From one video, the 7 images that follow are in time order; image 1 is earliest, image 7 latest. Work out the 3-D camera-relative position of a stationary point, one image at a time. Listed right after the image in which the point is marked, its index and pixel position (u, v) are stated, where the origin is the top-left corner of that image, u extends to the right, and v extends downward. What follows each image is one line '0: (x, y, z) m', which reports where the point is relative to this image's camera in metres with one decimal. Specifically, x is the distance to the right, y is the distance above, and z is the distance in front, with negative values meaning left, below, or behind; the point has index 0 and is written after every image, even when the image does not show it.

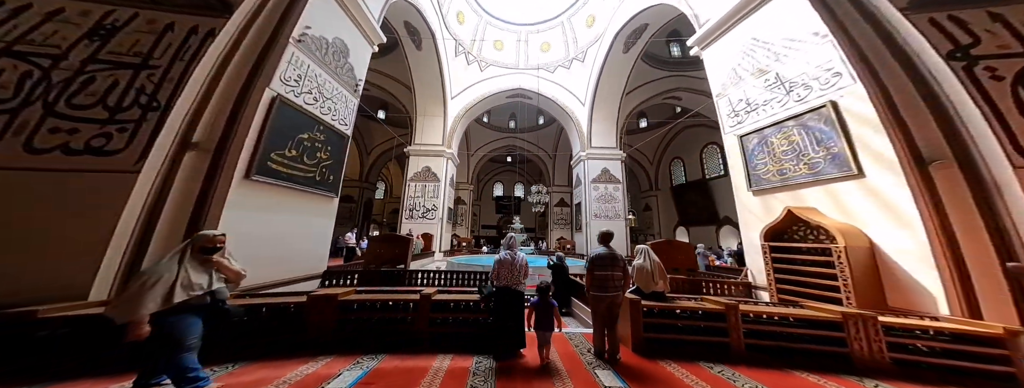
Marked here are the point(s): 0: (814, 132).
0: (+3.1, +0.6, +2.3) m
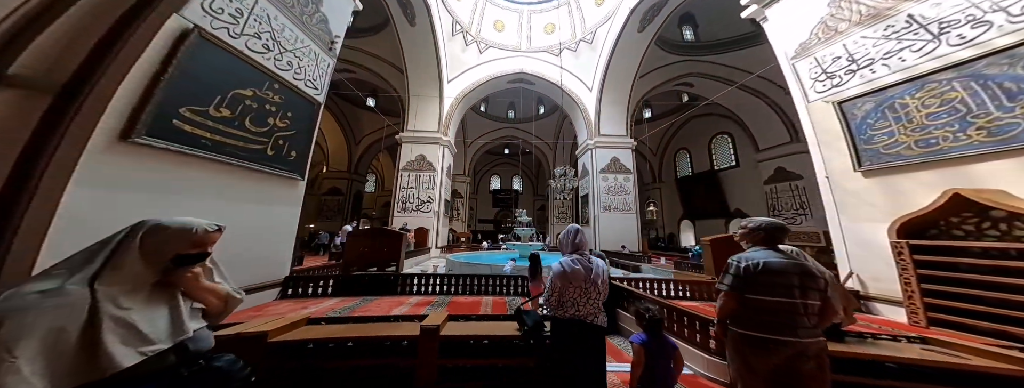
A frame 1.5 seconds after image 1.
0: (+3.4, +0.8, +1.6) m
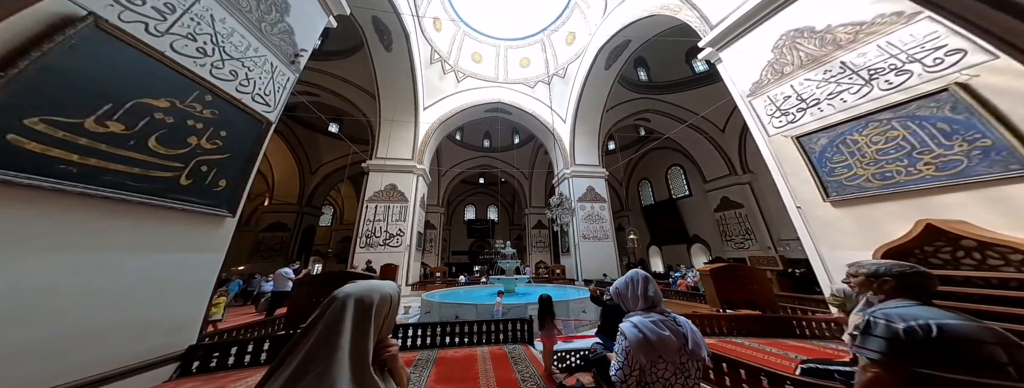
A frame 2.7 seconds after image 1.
0: (+3.3, +0.6, +1.9) m
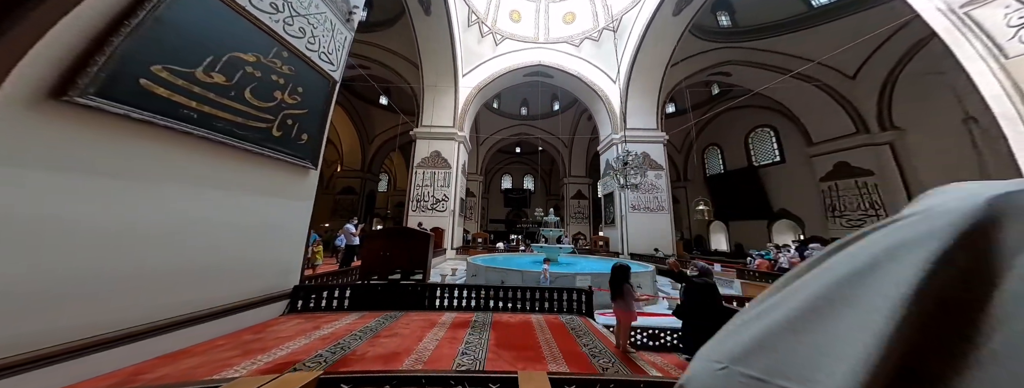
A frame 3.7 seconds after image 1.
0: (+3.9, +0.8, +1.0) m
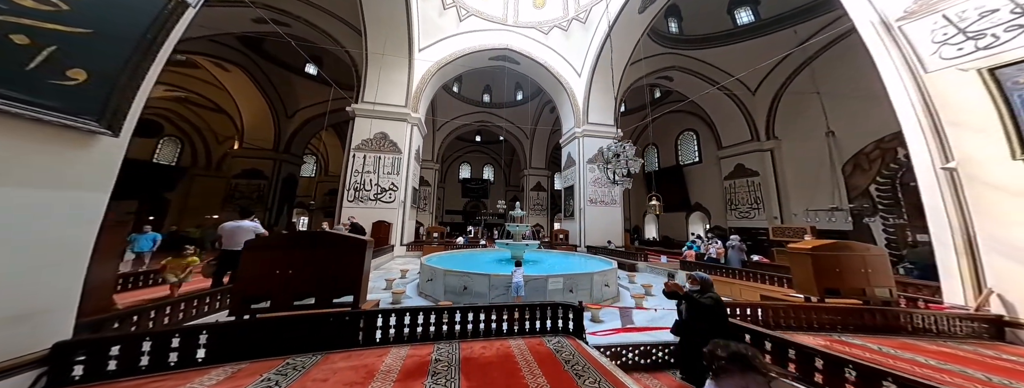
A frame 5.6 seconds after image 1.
0: (+3.9, +0.7, +1.1) m
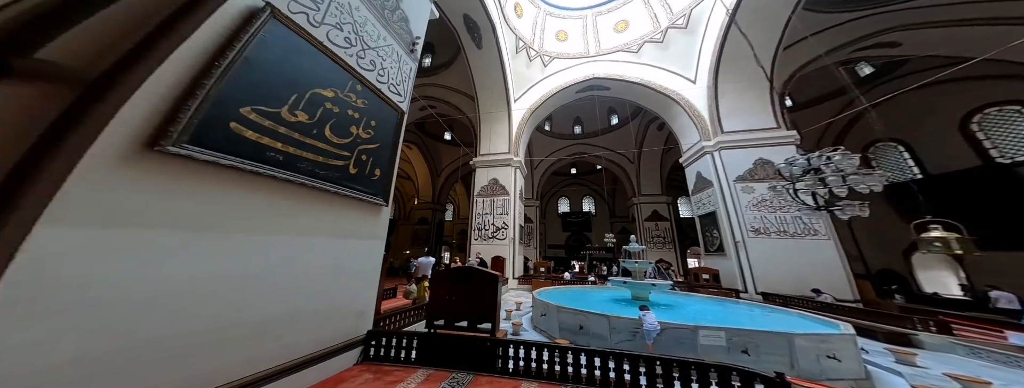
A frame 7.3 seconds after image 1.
0: (+4.2, +0.9, -0.4) m
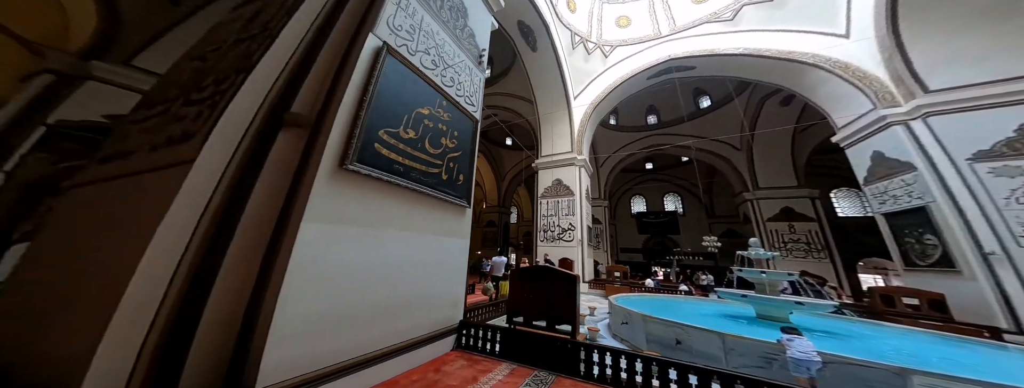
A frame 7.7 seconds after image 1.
0: (+4.2, +1.0, -1.6) m
